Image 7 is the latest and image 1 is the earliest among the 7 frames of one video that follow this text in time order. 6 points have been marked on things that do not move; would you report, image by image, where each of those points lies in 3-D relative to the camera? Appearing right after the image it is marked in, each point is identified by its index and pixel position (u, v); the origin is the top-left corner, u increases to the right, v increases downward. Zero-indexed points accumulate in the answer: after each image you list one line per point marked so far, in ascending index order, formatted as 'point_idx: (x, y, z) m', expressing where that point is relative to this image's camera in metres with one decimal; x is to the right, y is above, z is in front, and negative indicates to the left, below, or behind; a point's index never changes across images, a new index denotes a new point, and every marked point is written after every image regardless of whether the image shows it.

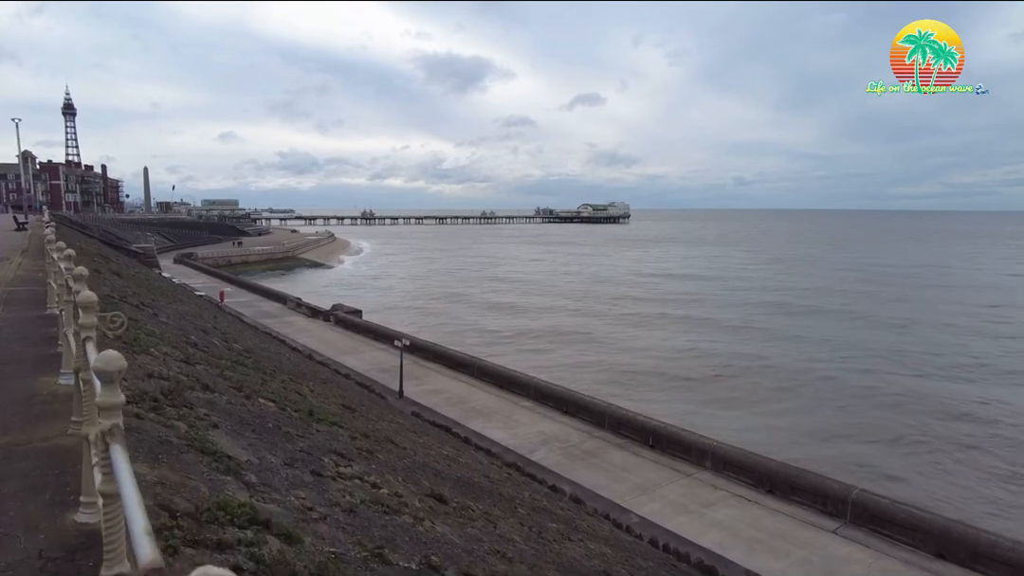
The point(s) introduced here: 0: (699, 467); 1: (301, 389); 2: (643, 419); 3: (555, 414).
0: (+4.6, -4.4, +14.8) m
1: (-2.9, -1.4, +8.4) m
2: (+3.6, -3.6, +16.6) m
3: (+1.3, -3.8, +18.1) m
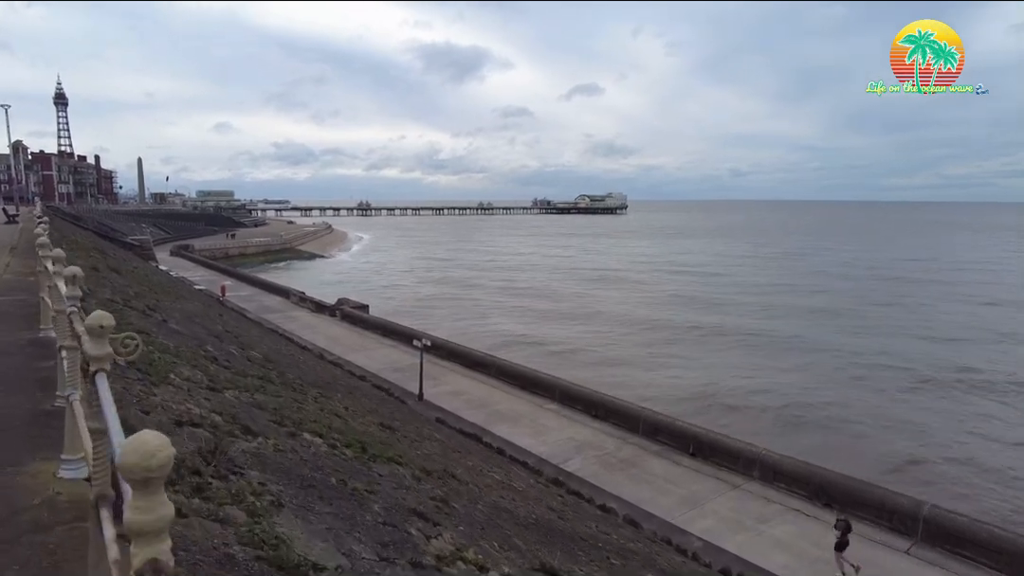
0: (+5.3, -4.3, +13.8) m
1: (-2.1, -1.4, +7.3) m
2: (+4.3, -3.5, +15.5) m
3: (+2.0, -3.7, +17.0) m
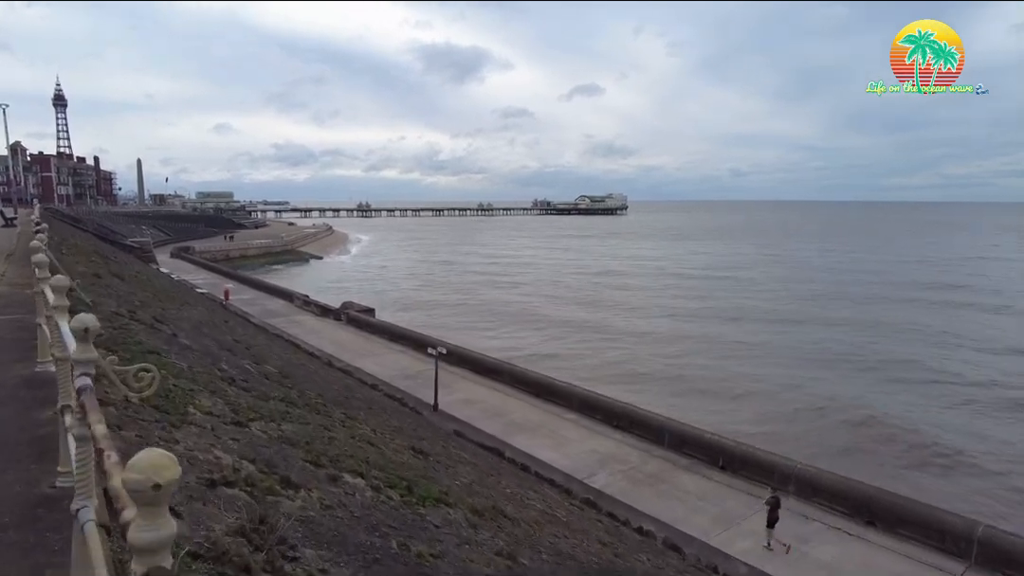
0: (+5.8, -4.5, +13.2) m
1: (-1.6, -1.6, +6.7) m
2: (+4.8, -3.6, +14.9) m
3: (+2.5, -3.8, +16.4) m
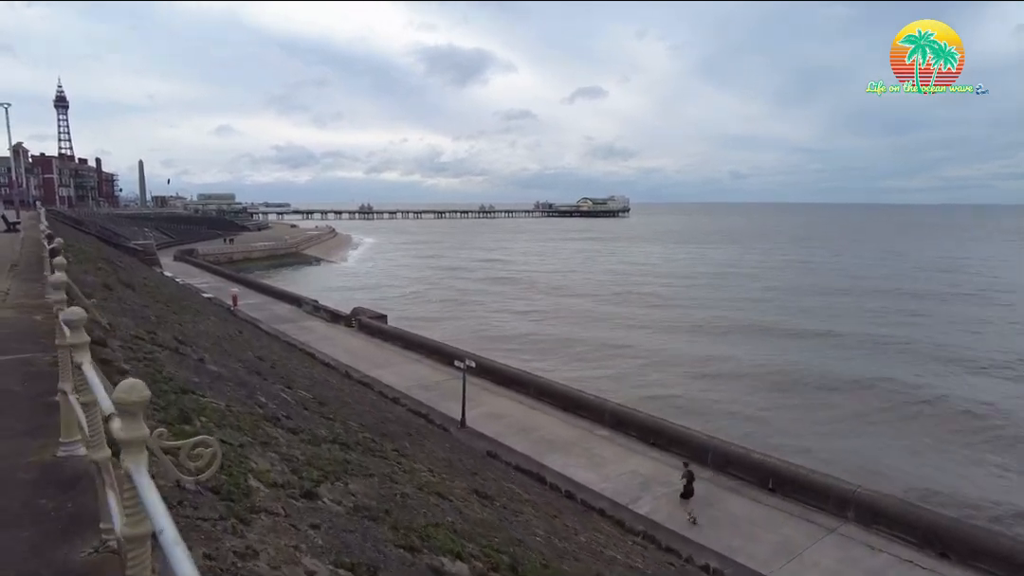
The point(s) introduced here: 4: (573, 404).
0: (+6.6, -4.7, +12.3) m
1: (-0.8, -1.8, +5.8) m
2: (+5.6, -3.9, +14.0) m
3: (+3.3, -4.0, +15.5) m
4: (+1.8, -3.4, +17.6) m
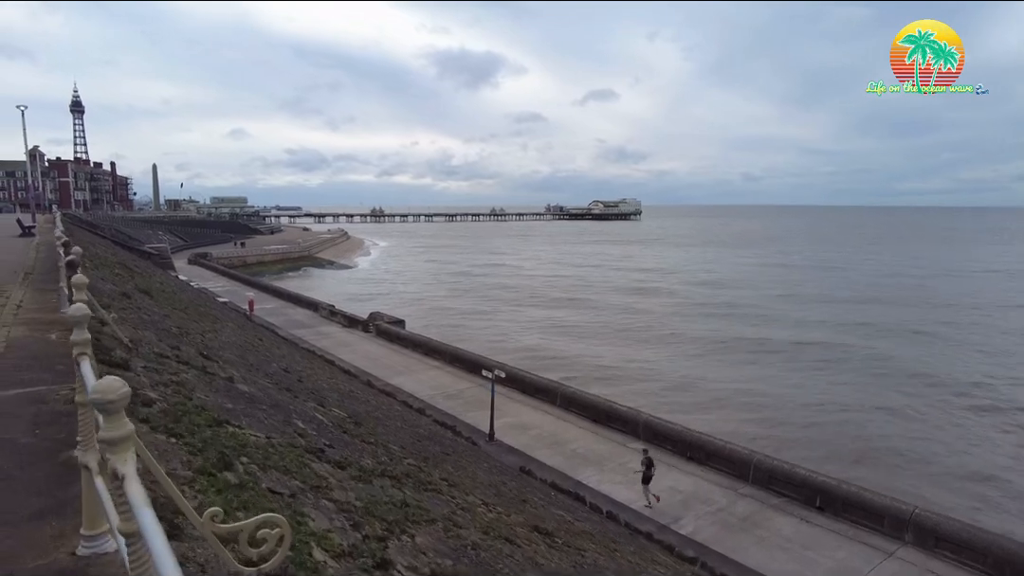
0: (+7.3, -4.8, +11.5) m
1: (-0.3, -1.9, +5.1) m
2: (+6.3, -4.0, +13.2) m
3: (+4.0, -4.2, +14.8) m
4: (+2.5, -3.5, +17.0) m
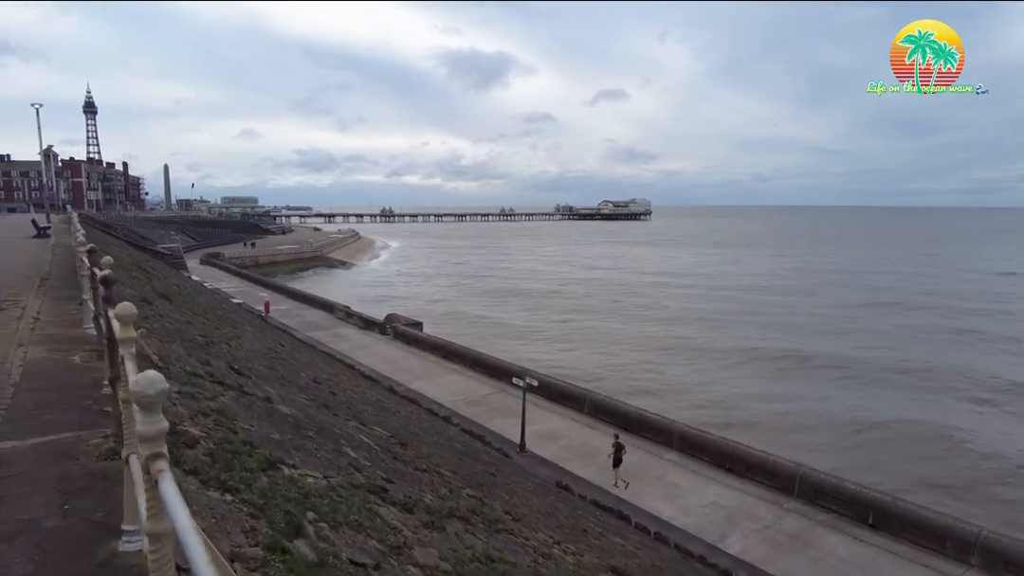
0: (+8.0, -4.9, +10.8) m
1: (+0.3, -1.9, +4.5) m
2: (+7.0, -4.1, +12.5) m
3: (+4.7, -4.3, +14.1) m
4: (+3.3, -3.6, +16.3) m
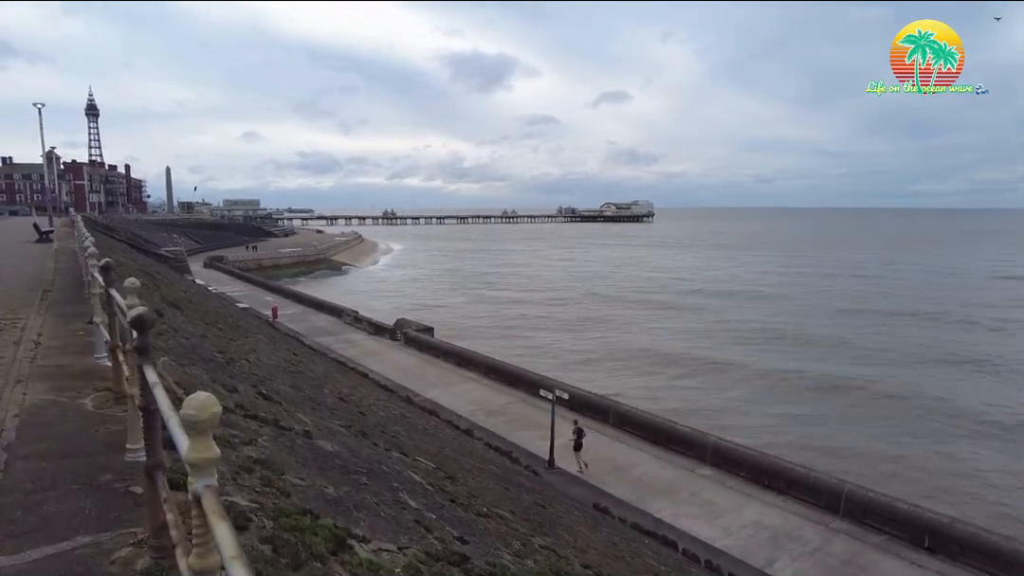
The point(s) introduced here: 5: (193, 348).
0: (+8.6, -5.1, +10.0) m
1: (+0.9, -2.1, +3.8) m
2: (+7.6, -4.3, +11.8) m
3: (+5.3, -4.4, +13.3) m
4: (+3.9, -3.8, +15.5) m
5: (-3.4, -0.6, +6.6) m
